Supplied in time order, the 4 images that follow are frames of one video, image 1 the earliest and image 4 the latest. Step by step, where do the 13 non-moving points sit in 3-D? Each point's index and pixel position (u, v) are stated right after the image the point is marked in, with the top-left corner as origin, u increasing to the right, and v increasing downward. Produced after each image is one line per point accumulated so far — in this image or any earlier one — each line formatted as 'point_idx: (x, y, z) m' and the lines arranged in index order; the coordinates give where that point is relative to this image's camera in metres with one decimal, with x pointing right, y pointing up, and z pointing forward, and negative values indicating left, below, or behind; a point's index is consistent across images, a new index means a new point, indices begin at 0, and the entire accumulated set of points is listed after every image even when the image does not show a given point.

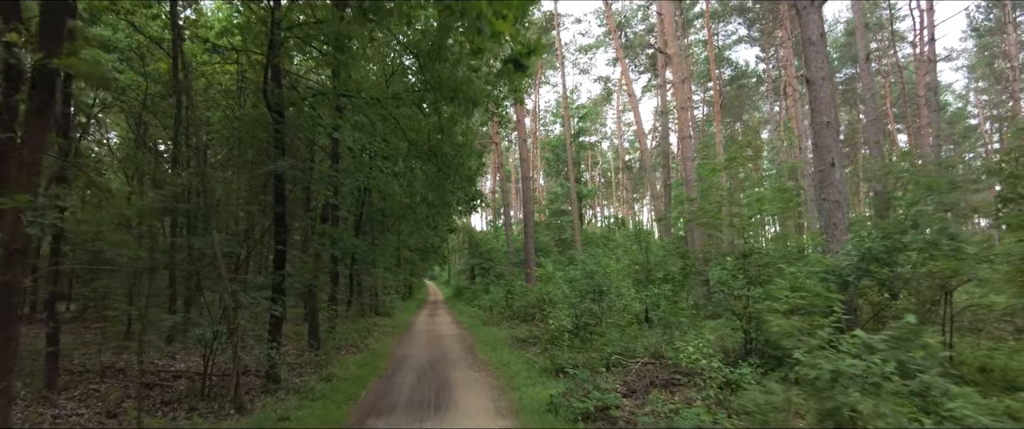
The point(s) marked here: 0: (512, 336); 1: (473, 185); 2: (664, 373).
0: (0.0, -3.2, +15.7) m
1: (-1.0, +0.8, +15.8) m
2: (+2.3, -2.3, +8.8) m
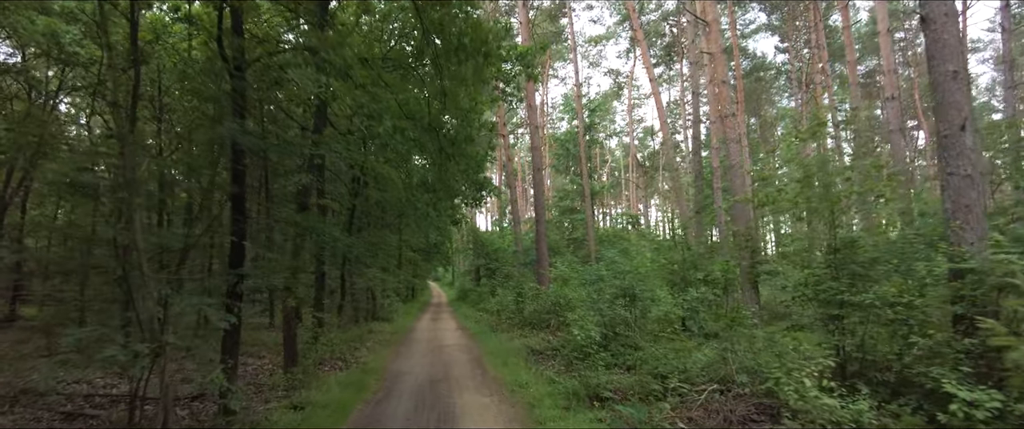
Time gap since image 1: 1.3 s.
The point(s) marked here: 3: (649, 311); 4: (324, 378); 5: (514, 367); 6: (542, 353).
0: (+0.3, -3.0, +13.6) m
1: (-0.7, +1.0, +13.7) m
2: (+2.5, -2.1, +6.7) m
3: (+2.7, -1.9, +11.9) m
4: (-3.1, -2.7, +9.9) m
5: (0.0, -2.8, +11.0) m
6: (+0.6, -2.9, +12.7) m
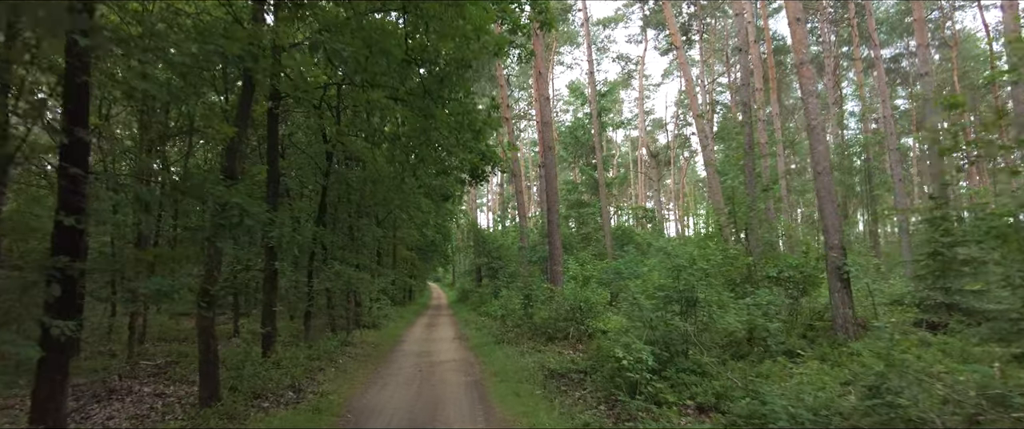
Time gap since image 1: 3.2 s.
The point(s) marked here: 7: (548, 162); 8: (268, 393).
0: (+0.5, -2.6, +10.4) m
1: (-0.6, +1.3, +10.5) m
2: (+2.7, -1.7, +3.5) m
3: (+2.9, -1.5, +8.7) m
4: (-2.9, -2.3, +6.7) m
5: (+0.2, -2.4, +7.9) m
6: (+0.8, -2.5, +9.5) m
7: (+1.1, +1.5, +17.3) m
8: (-3.2, -2.4, +8.1) m
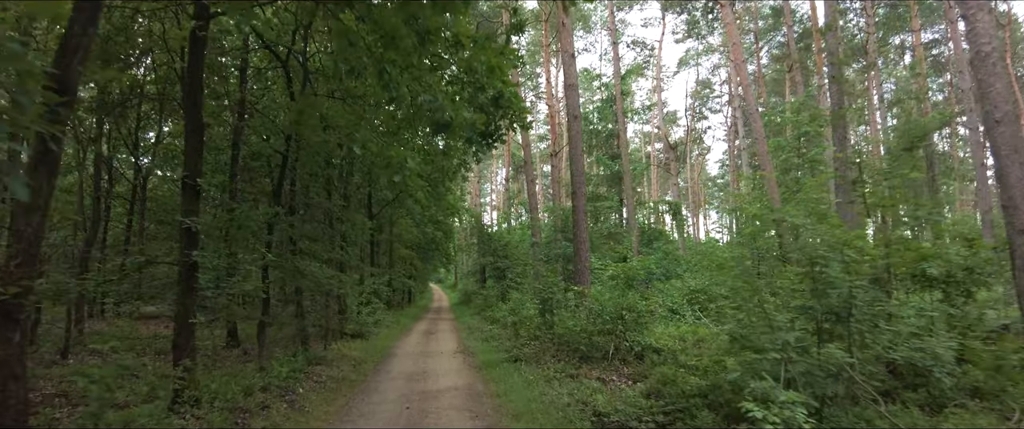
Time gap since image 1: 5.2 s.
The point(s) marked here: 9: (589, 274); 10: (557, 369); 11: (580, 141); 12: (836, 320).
0: (+0.9, -2.2, +7.1) m
1: (-0.2, +1.7, +7.3) m
2: (+3.0, -1.4, +0.2) m
3: (+3.2, -1.2, +5.5) m
4: (-2.6, -1.9, +3.5) m
5: (+0.6, -2.1, +4.6) m
6: (+1.2, -2.2, +6.2) m
7: (+1.5, +1.9, +14.0) m
8: (-2.9, -2.0, +4.8) m
9: (+1.8, -1.4, +14.4) m
10: (+0.7, -2.5, +9.7) m
11: (+1.6, +1.7, +14.9) m
12: (+2.9, -0.9, +5.6) m
